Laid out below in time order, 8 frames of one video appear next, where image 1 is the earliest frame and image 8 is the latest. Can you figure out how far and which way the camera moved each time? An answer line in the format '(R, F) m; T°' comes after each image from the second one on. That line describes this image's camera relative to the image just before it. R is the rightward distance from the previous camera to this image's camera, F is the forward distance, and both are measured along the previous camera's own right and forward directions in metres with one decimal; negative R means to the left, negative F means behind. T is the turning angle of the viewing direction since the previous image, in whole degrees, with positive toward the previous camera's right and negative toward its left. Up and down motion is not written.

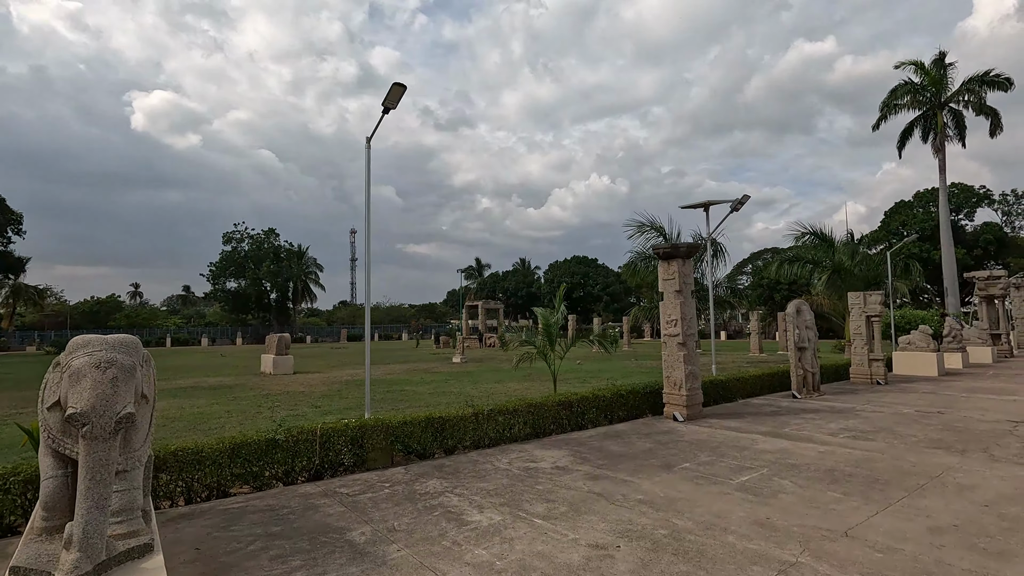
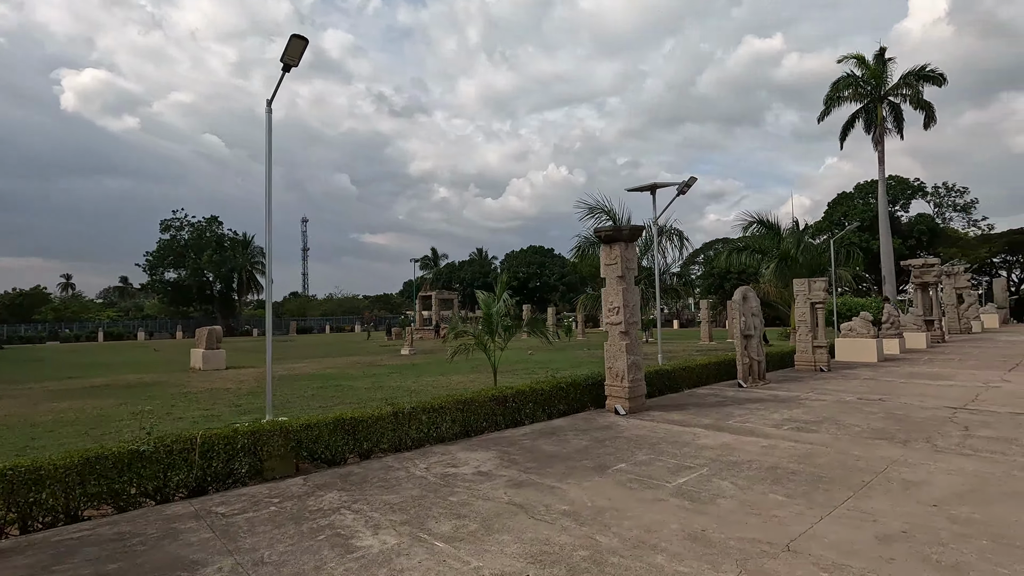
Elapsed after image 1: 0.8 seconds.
(+0.4, +0.6) m; +4°
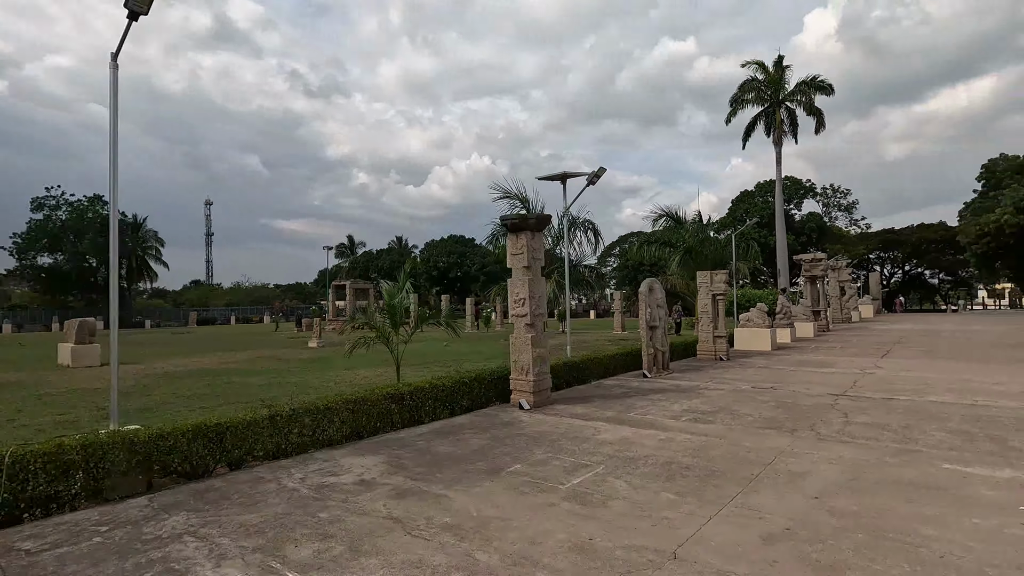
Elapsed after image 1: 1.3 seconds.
(+0.3, +0.3) m; +8°
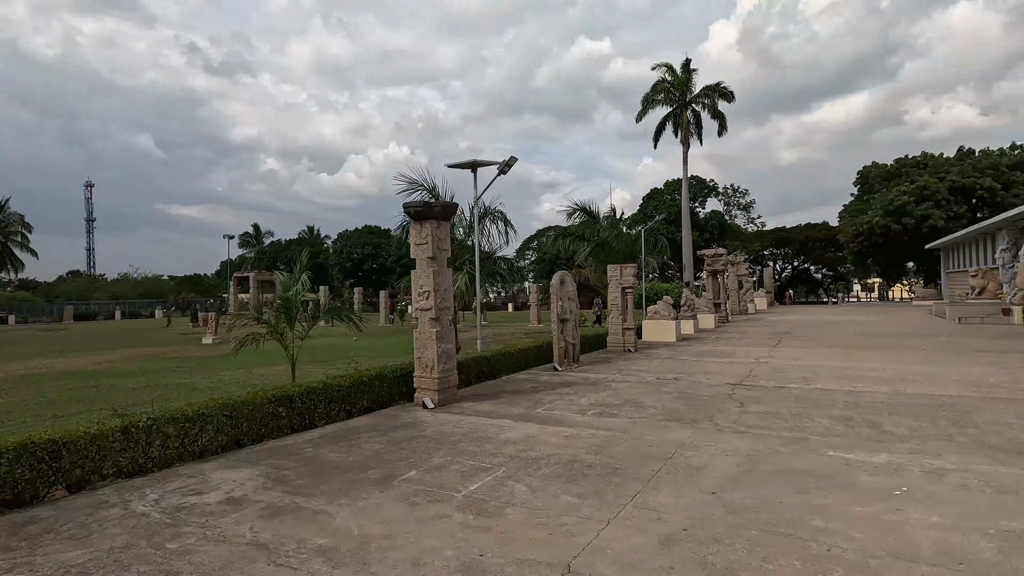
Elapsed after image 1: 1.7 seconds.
(+0.2, +0.3) m; +9°
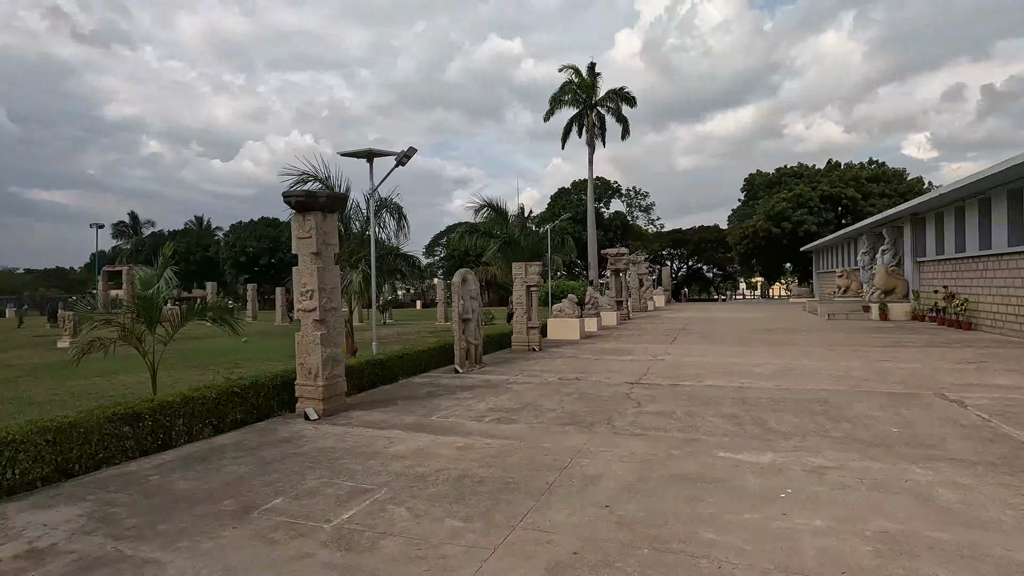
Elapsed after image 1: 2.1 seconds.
(+0.2, +0.3) m; +9°
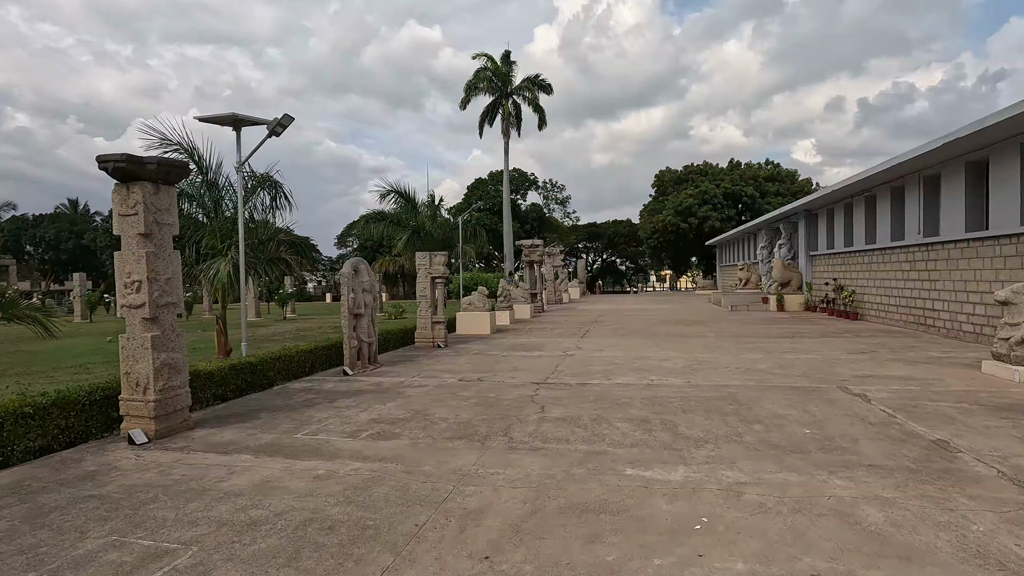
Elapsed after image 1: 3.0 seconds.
(+0.3, +0.8) m; +9°
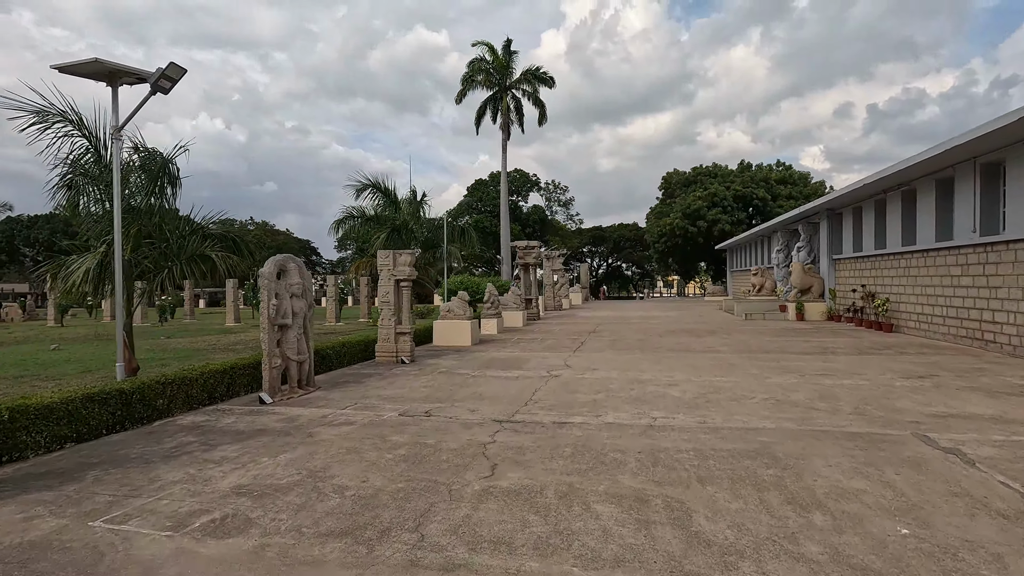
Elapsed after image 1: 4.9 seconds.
(+0.5, +1.7) m; -1°
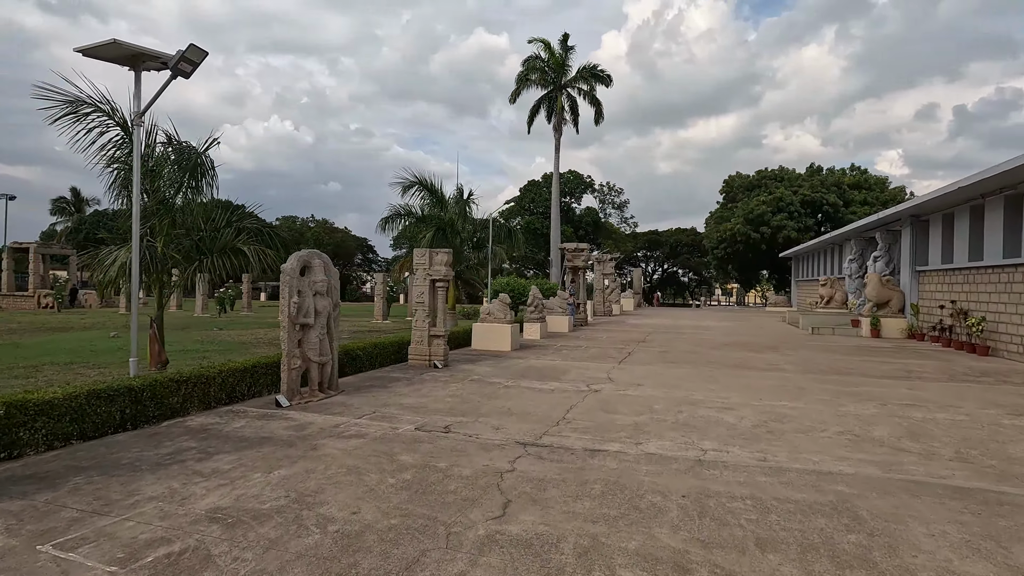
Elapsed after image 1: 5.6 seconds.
(+0.2, +0.6) m; -6°
